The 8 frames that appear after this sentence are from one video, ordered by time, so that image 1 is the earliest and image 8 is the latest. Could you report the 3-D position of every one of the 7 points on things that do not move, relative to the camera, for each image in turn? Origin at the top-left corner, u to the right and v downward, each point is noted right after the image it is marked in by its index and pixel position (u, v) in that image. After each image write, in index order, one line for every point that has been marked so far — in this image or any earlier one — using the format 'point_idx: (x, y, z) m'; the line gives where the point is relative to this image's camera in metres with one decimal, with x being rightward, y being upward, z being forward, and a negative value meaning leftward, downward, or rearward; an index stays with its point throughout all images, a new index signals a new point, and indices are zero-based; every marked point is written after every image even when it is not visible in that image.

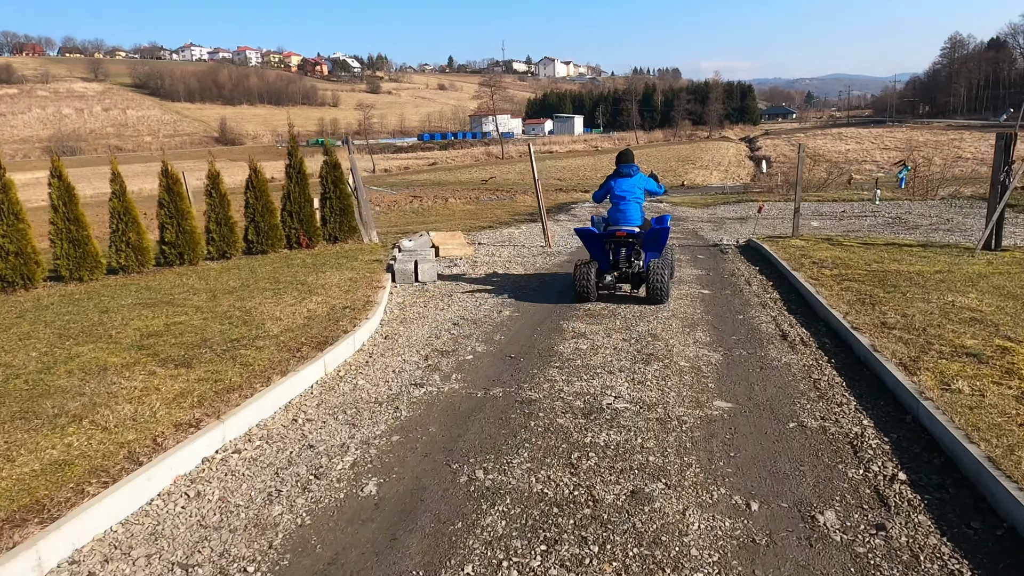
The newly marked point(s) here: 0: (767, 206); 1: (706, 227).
0: (+7.6, +2.4, +19.8) m
1: (+4.5, +1.4, +15.1) m
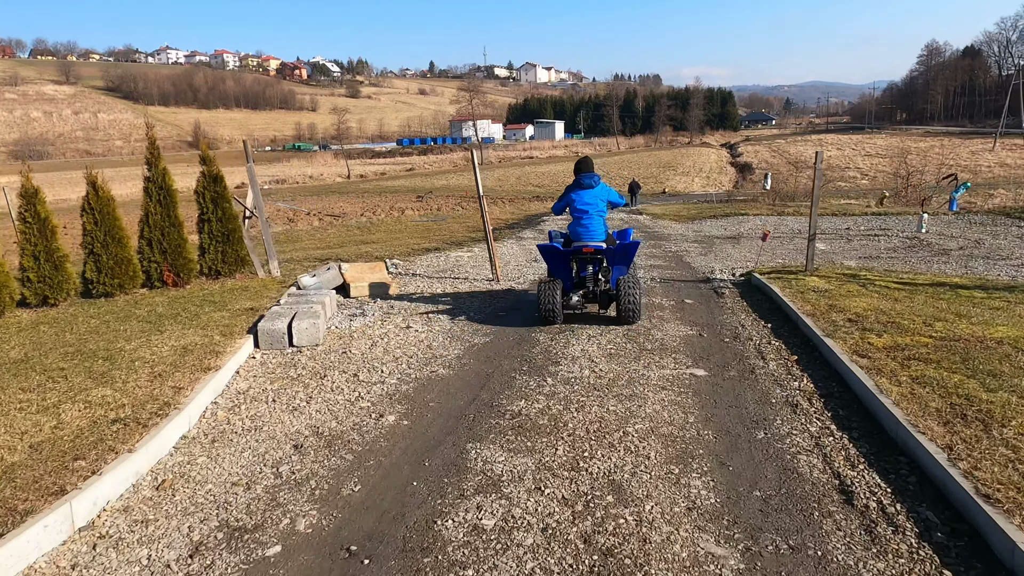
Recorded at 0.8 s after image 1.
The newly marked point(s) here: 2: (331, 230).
0: (+6.5, +1.7, +17.5) m
1: (+3.5, +0.7, +12.7) m
2: (-4.8, +1.5, +17.6) m
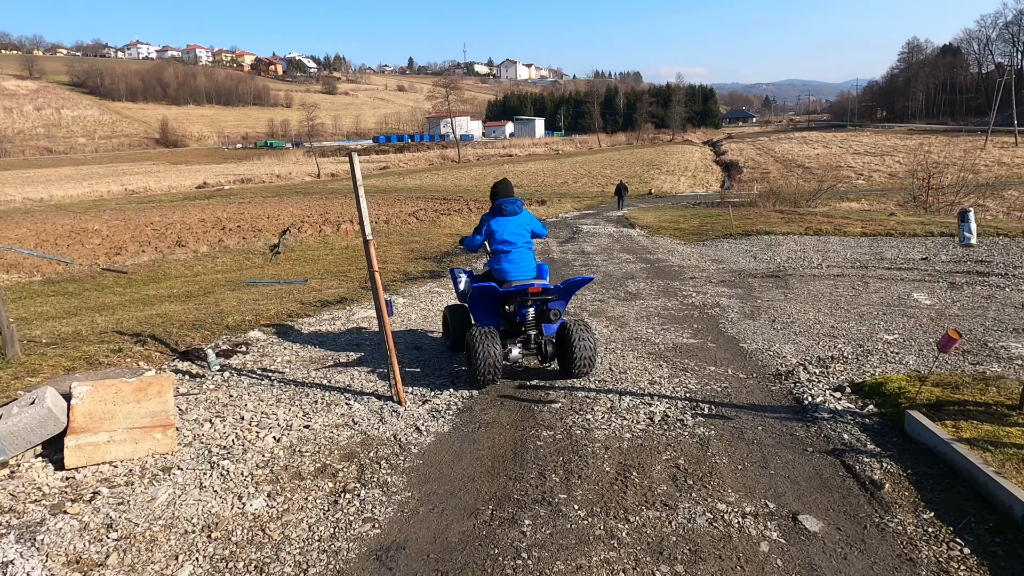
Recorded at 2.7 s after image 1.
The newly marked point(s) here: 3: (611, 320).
0: (+5.6, +0.8, +13.2) m
1: (+2.8, -0.2, +8.4) m
2: (-5.6, +0.6, +13.0) m
3: (+1.2, -0.4, +7.9) m
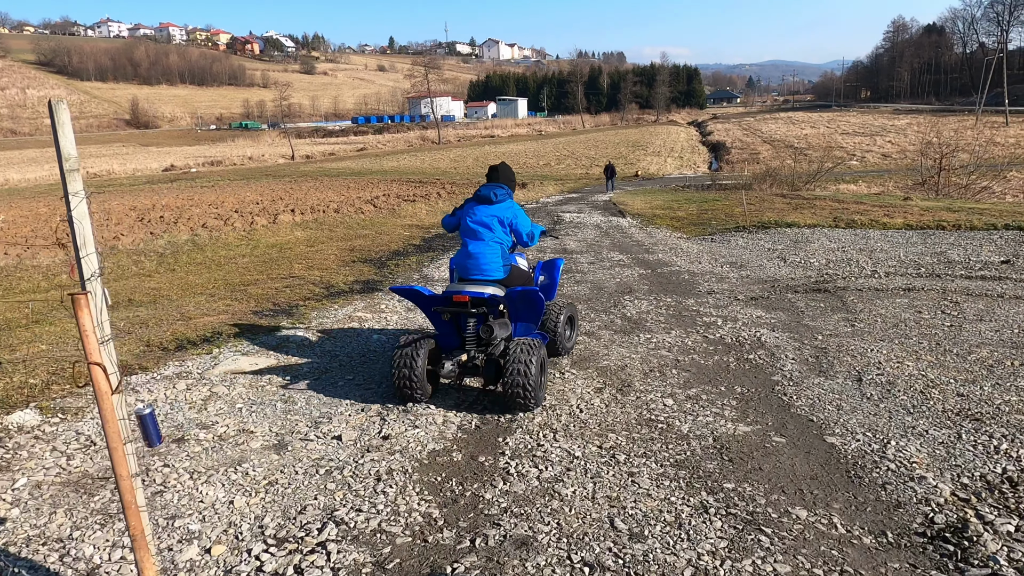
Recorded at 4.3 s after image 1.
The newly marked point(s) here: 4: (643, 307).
0: (+5.0, +0.7, +10.6) m
1: (+2.3, -0.5, +5.7) m
2: (-6.2, +0.4, +10.1) m
3: (+0.7, -0.7, +5.2) m
4: (+1.4, -0.2, +7.3) m
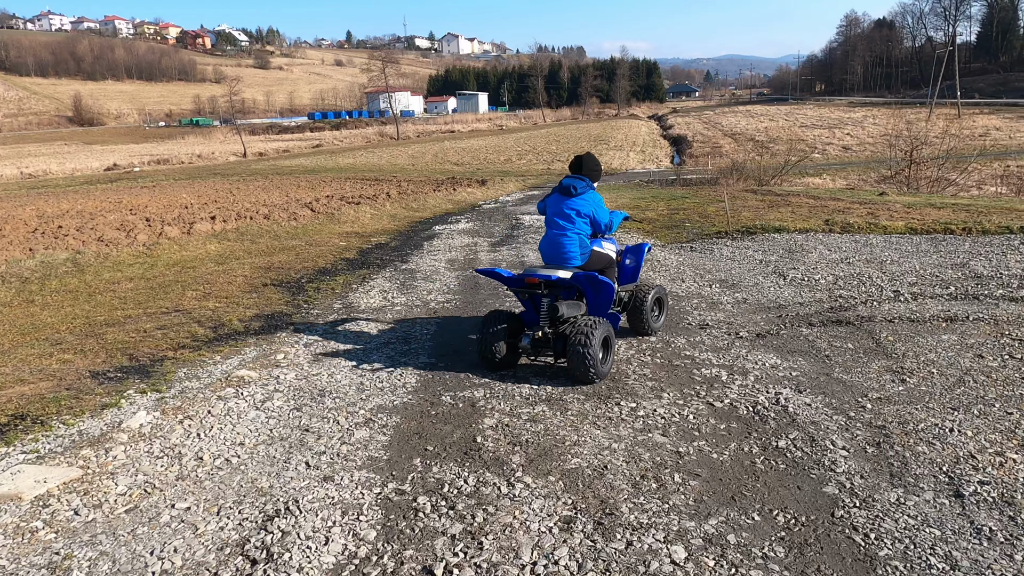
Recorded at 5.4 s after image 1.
0: (+4.3, +0.5, +9.1) m
1: (+1.9, -0.8, +4.1) m
2: (-6.9, -0.1, +8.0) m
3: (+0.3, -1.0, +3.5) m
4: (+0.9, -0.5, +5.7) m
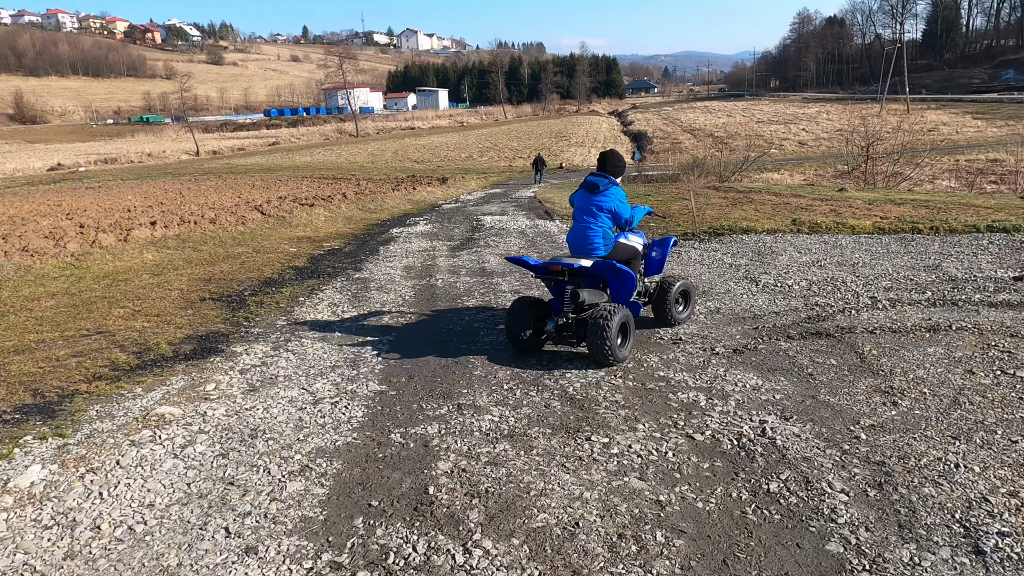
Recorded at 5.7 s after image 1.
0: (+3.8, +0.4, +8.8) m
1: (+1.6, -0.9, +3.7) m
2: (-7.3, -0.3, +7.1) m
3: (+0.1, -1.2, +3.0) m
4: (+0.6, -0.6, +5.2) m
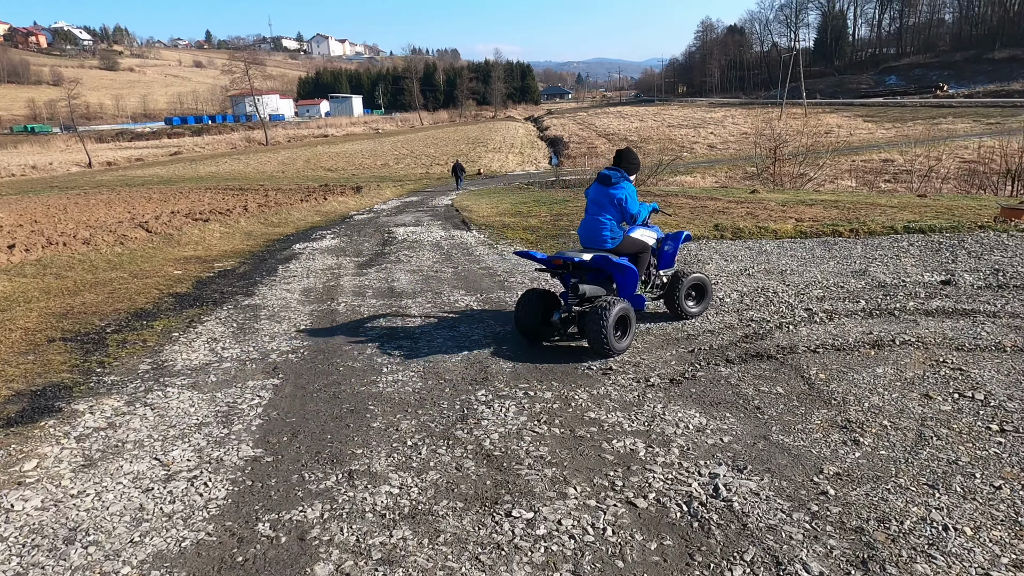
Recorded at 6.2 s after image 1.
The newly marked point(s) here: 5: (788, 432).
0: (+2.6, +0.3, +8.4) m
1: (+1.2, -1.1, +3.0) m
2: (-8.1, -0.8, +5.4) m
3: (-0.2, -1.4, +2.2) m
4: (0.0, -0.8, +4.4) m
5: (+1.7, -0.8, +4.0) m
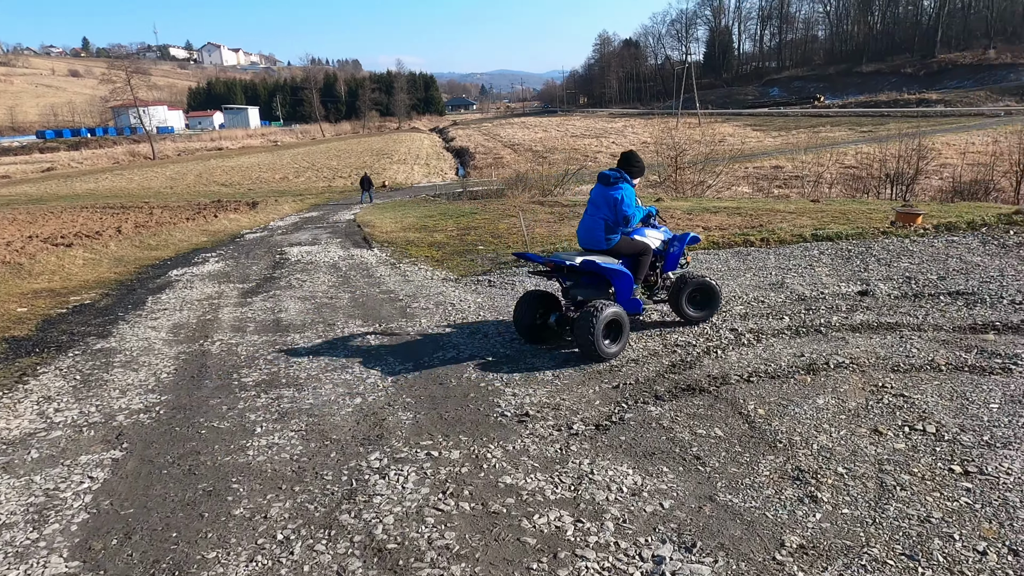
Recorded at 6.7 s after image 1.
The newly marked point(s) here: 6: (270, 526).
0: (+1.5, +0.1, +7.9) m
1: (+0.8, -1.2, +2.4) m
2: (-8.7, -1.4, +3.6) m
3: (-0.4, -1.6, +1.4) m
4: (-0.6, -1.1, +3.6) m
5: (+1.1, -1.0, +3.4) m
6: (-1.3, -1.2, +3.3) m
